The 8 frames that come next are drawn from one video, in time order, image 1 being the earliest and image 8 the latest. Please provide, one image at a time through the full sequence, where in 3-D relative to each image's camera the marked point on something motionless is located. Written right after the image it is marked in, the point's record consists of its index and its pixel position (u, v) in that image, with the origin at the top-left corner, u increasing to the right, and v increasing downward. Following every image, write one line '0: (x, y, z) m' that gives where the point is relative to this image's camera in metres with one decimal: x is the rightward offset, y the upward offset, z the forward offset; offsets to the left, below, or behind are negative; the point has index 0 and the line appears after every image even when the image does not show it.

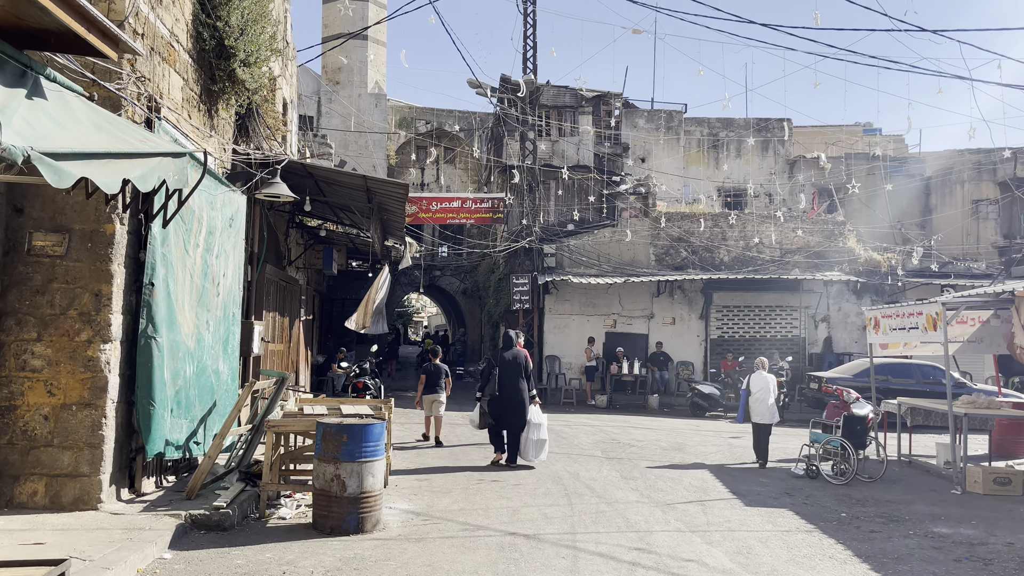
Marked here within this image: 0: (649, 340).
0: (+3.2, -1.2, +18.9) m
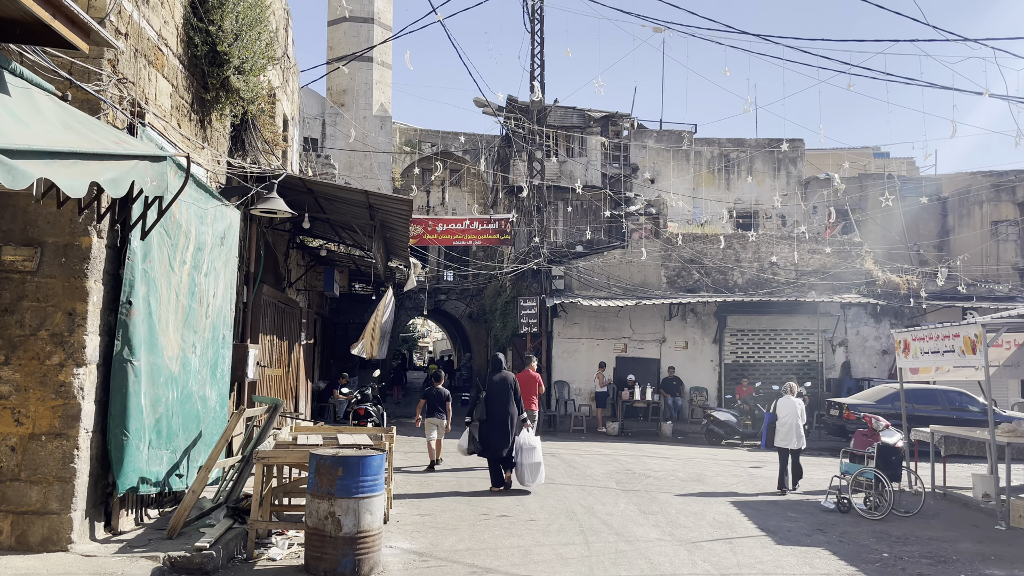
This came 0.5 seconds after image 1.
0: (+3.3, -1.7, +18.3) m
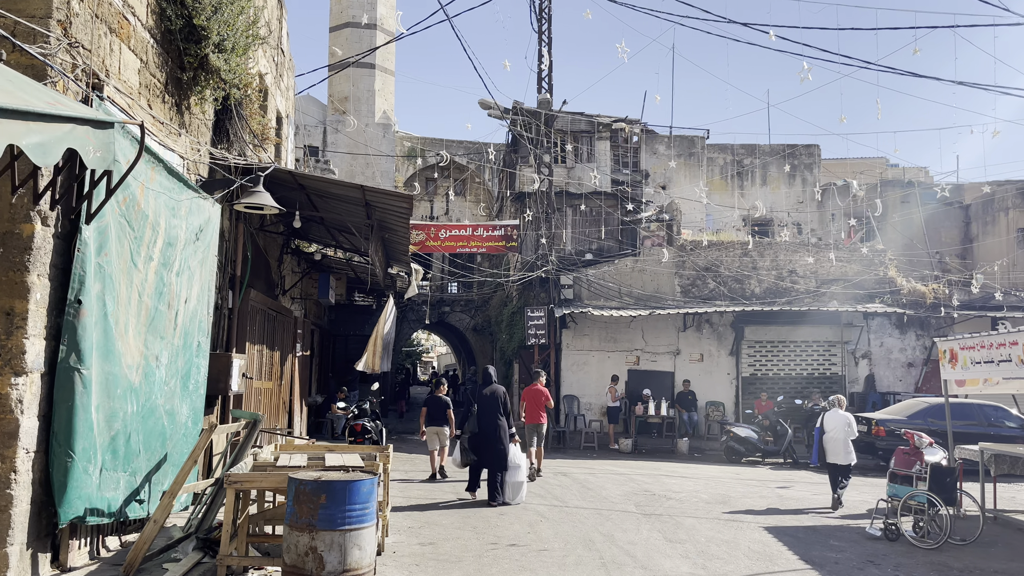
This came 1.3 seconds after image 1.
0: (+3.5, -1.9, +17.4) m
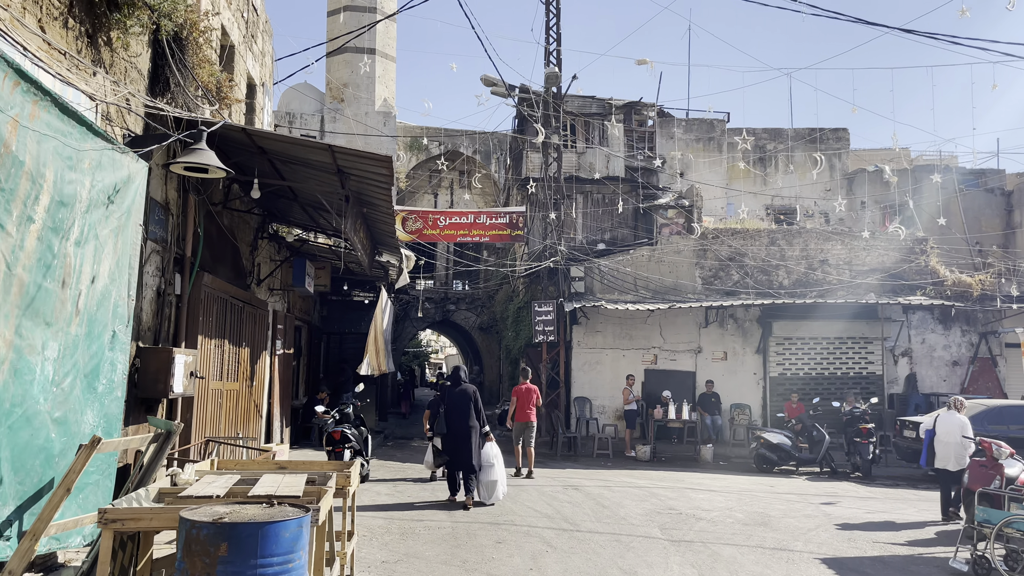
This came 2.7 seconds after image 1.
0: (+3.6, -1.8, +15.9) m
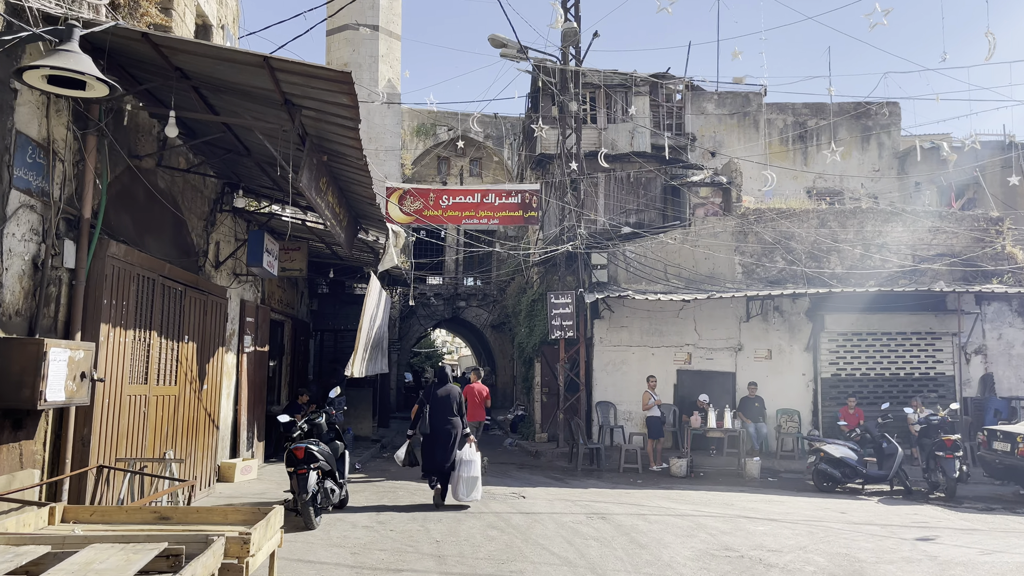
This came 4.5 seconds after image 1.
0: (+3.8, -1.6, +13.9) m
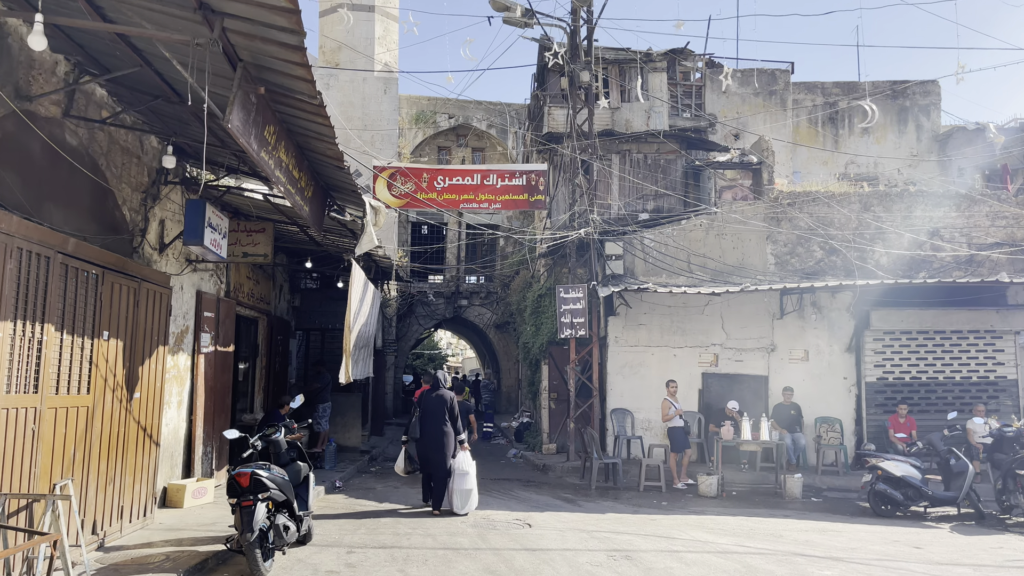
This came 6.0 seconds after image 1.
0: (+3.9, -1.4, +12.3) m
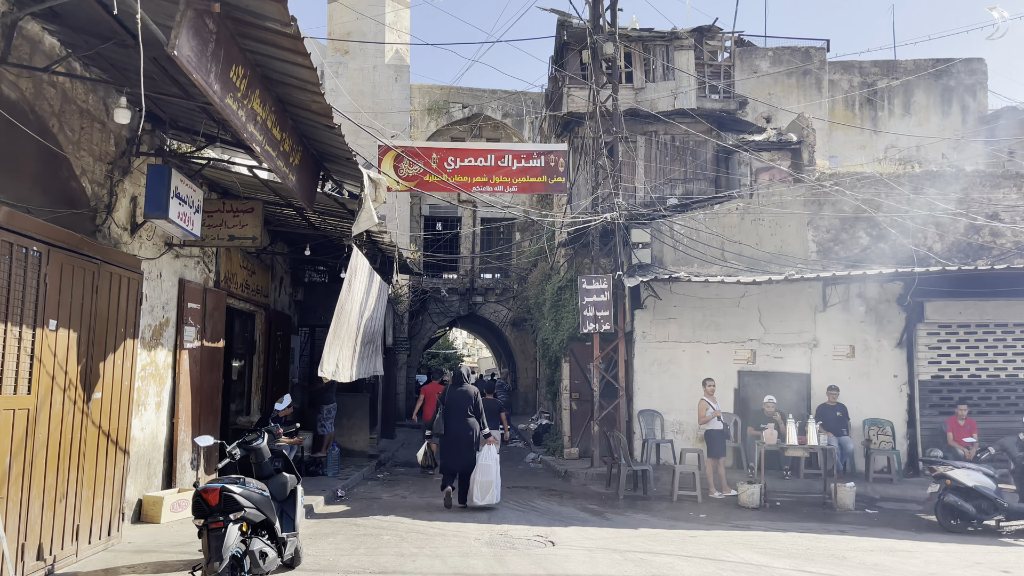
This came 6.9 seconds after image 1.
0: (+4.1, -1.3, +11.2) m
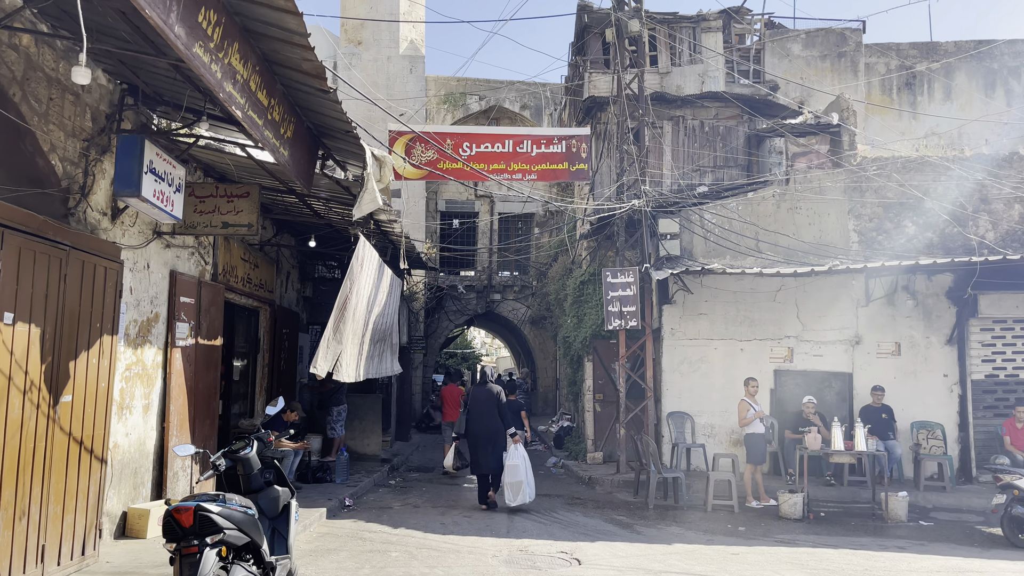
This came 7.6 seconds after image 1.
0: (+4.4, -1.2, +10.4) m
